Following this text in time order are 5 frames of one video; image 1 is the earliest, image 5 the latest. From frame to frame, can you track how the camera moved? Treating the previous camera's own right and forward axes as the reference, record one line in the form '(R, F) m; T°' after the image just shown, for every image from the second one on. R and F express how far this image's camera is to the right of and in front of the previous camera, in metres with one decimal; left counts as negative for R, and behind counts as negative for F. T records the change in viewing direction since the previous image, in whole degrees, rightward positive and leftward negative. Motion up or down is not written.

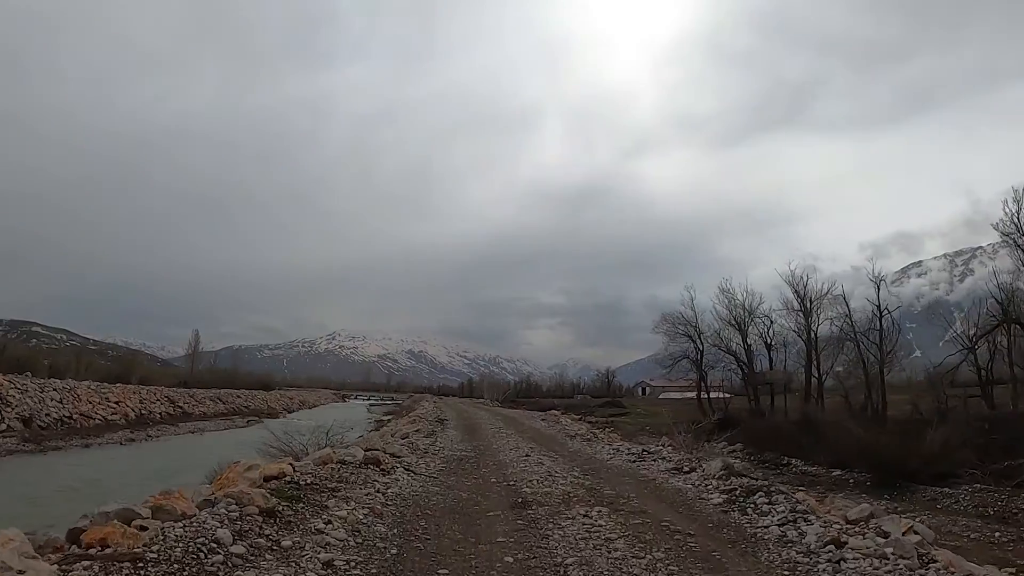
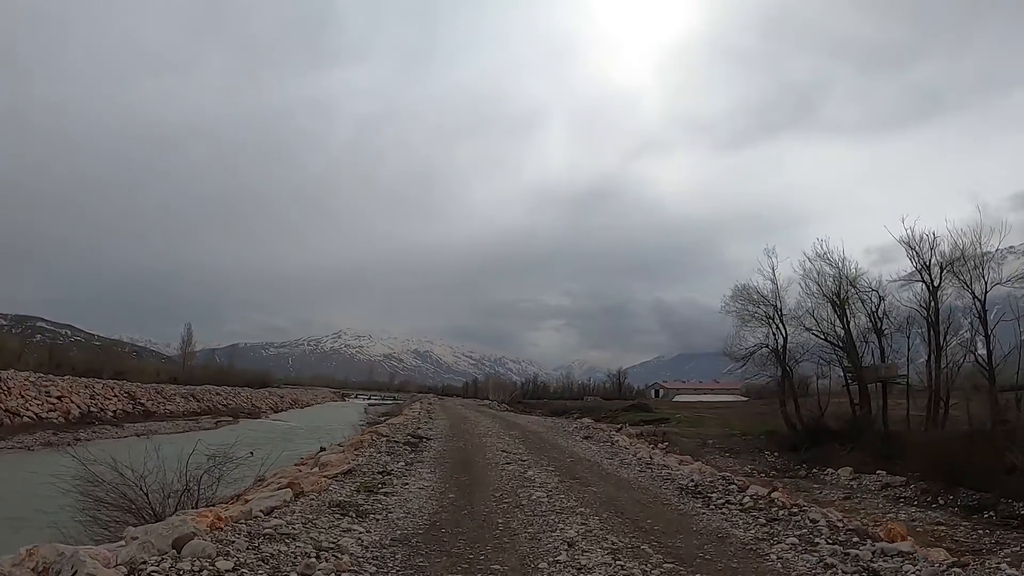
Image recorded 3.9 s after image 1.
(-0.5, +10.9) m; -1°
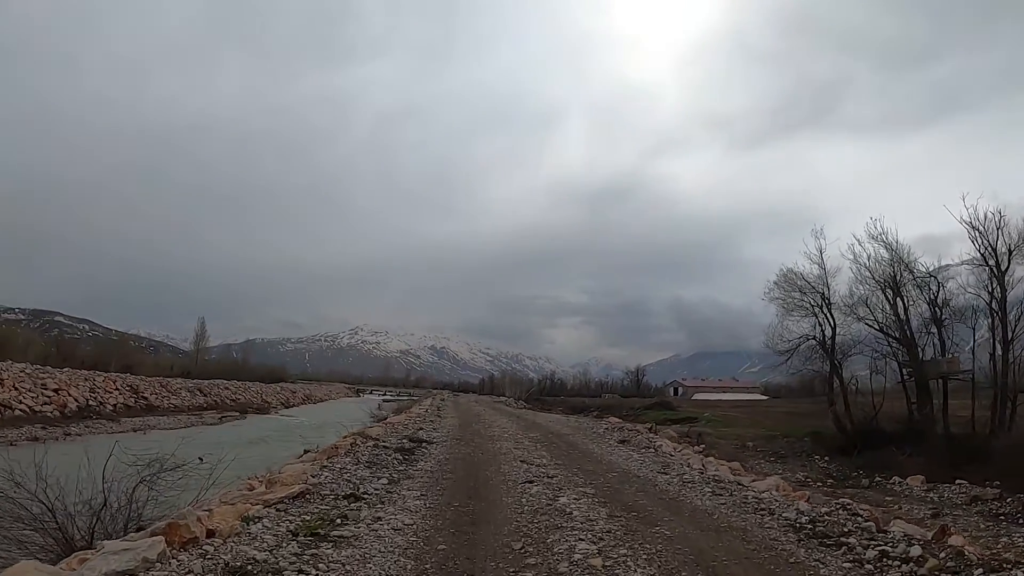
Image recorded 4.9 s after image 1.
(-0.1, +3.0) m; -1°
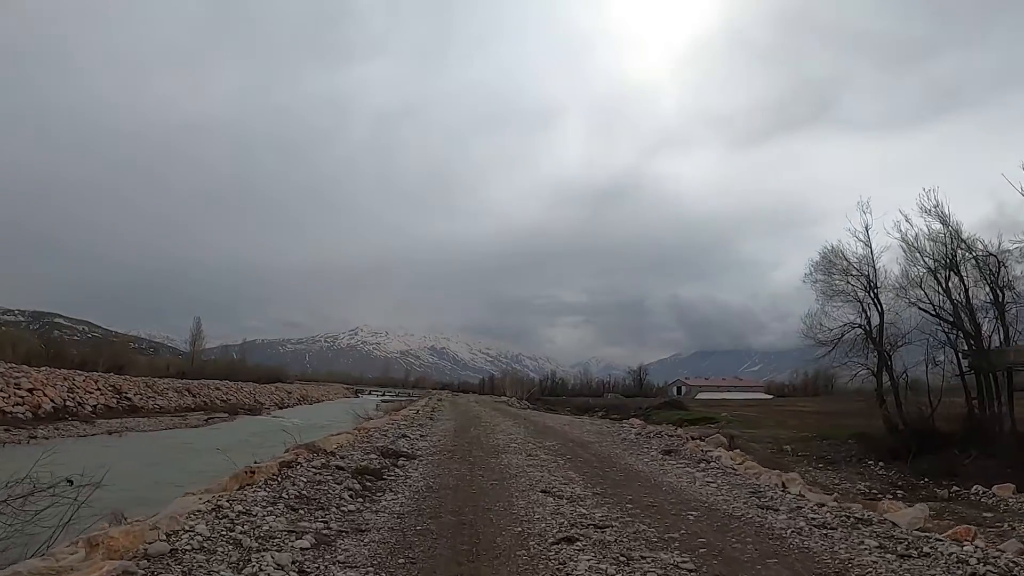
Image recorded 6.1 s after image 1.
(-0.2, +3.4) m; 0°
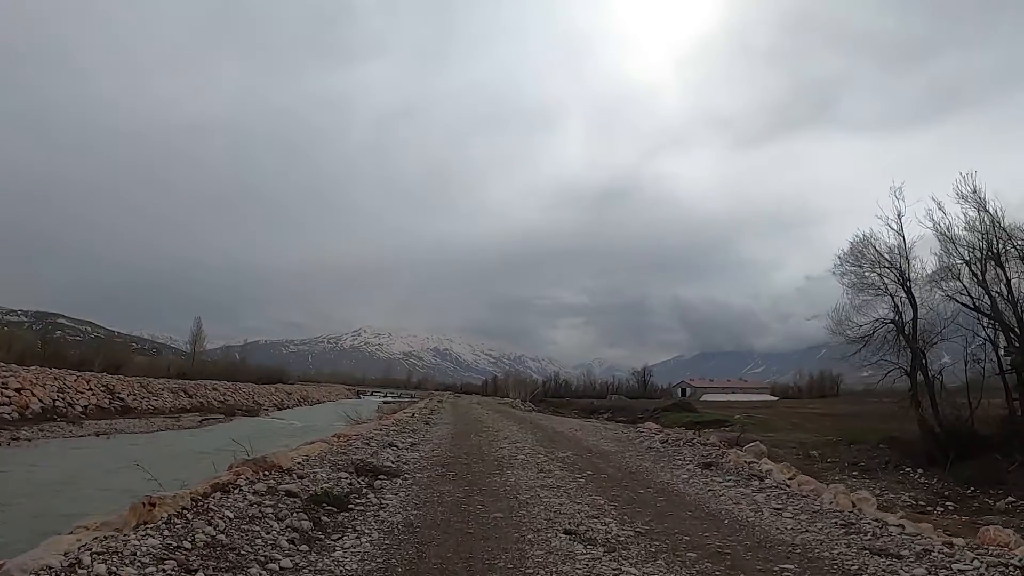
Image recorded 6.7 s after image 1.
(-0.1, +1.8) m; 0°
